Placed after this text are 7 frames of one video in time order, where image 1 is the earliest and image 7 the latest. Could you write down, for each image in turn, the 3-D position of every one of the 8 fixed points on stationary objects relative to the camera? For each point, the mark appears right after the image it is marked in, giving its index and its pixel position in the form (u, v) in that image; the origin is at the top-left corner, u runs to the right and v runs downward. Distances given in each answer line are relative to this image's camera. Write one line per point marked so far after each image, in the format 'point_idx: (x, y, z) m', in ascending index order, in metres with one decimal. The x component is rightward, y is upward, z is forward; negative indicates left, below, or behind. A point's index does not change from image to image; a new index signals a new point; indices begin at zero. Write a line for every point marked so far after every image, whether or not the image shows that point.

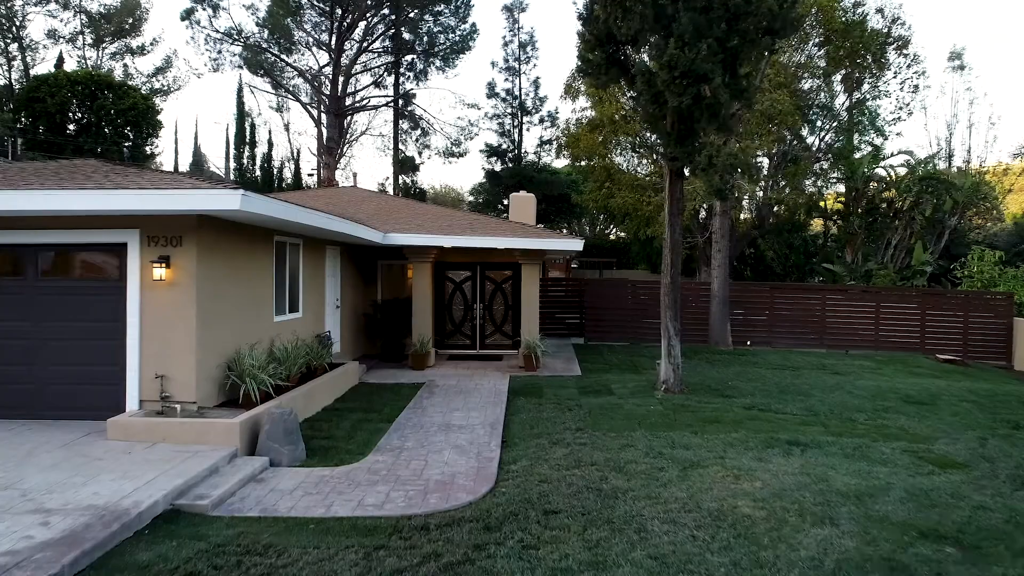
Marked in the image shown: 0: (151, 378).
0: (-3.2, -0.8, +6.7) m
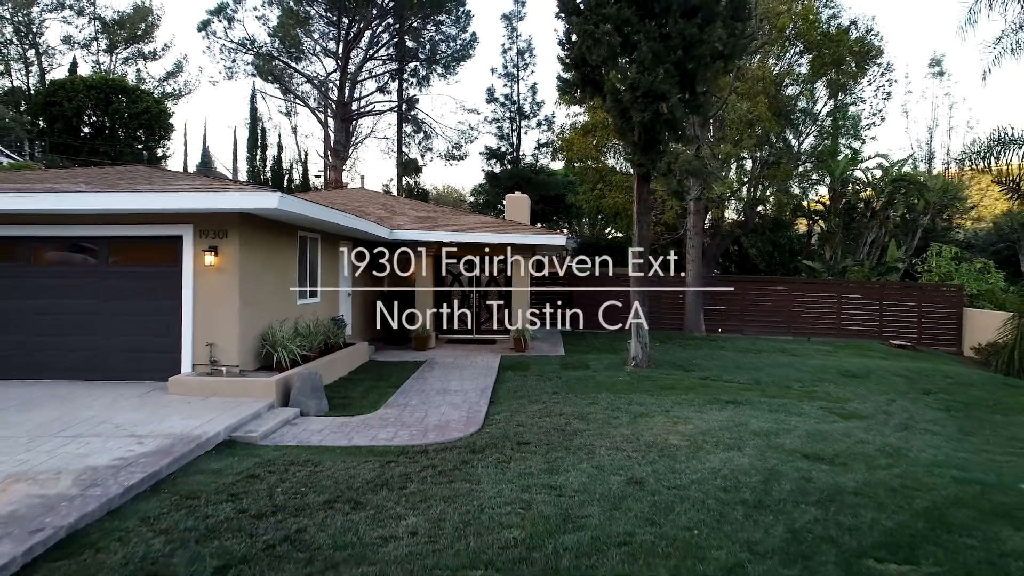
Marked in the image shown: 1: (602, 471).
0: (-3.4, -0.6, +8.1) m
1: (+0.7, -1.3, +5.4) m
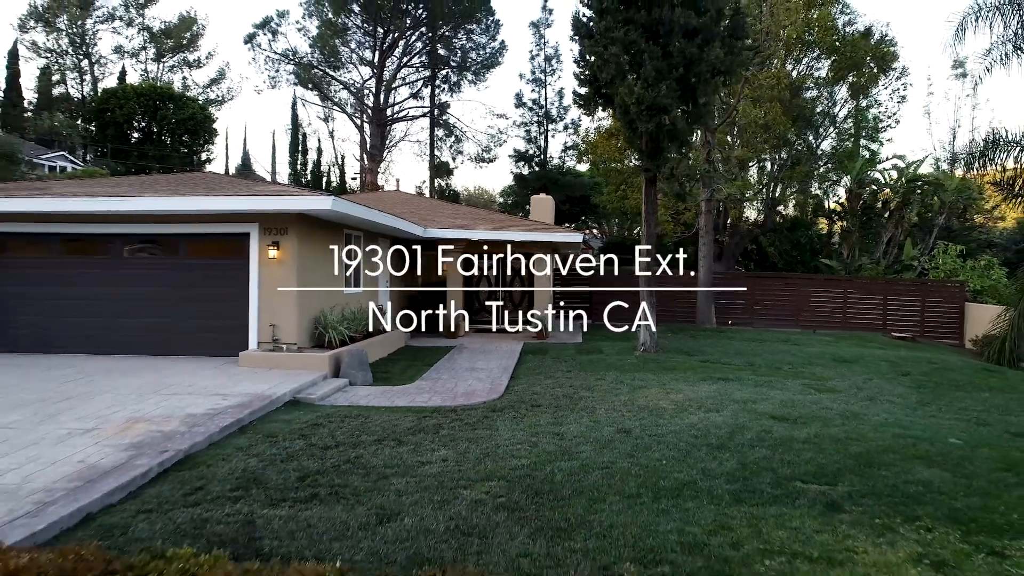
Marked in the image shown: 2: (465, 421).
0: (-3.2, -0.5, +9.5) m
1: (+0.8, -1.2, +6.6) m
2: (-0.4, -1.2, +6.7) m
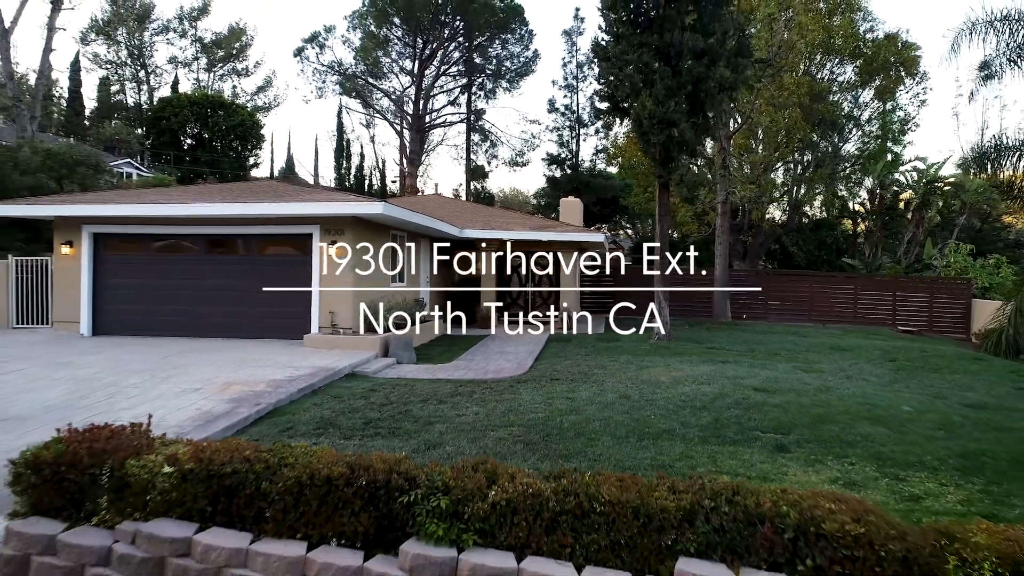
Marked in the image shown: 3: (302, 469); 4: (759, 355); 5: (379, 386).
0: (-2.8, -0.4, +11.0) m
1: (+1.0, -1.1, +7.9) m
2: (-0.2, -1.1, +8.0) m
3: (-1.1, -1.0, +3.9) m
4: (+3.8, -1.0, +11.2) m
5: (-1.5, -1.1, +8.2) m
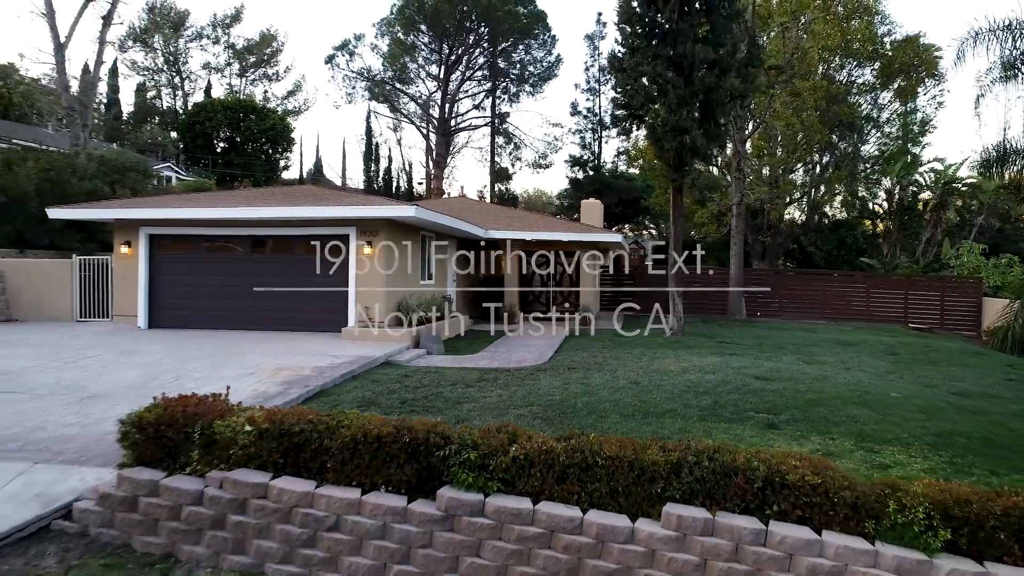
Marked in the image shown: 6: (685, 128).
0: (-2.4, -0.3, +11.8) m
1: (+1.2, -1.1, +8.6) m
2: (0.0, -1.1, +8.8) m
3: (-1.0, -0.9, +4.7) m
4: (+4.1, -1.0, +11.9) m
5: (-1.2, -1.0, +9.0) m
6: (+3.0, +2.7, +12.4) m
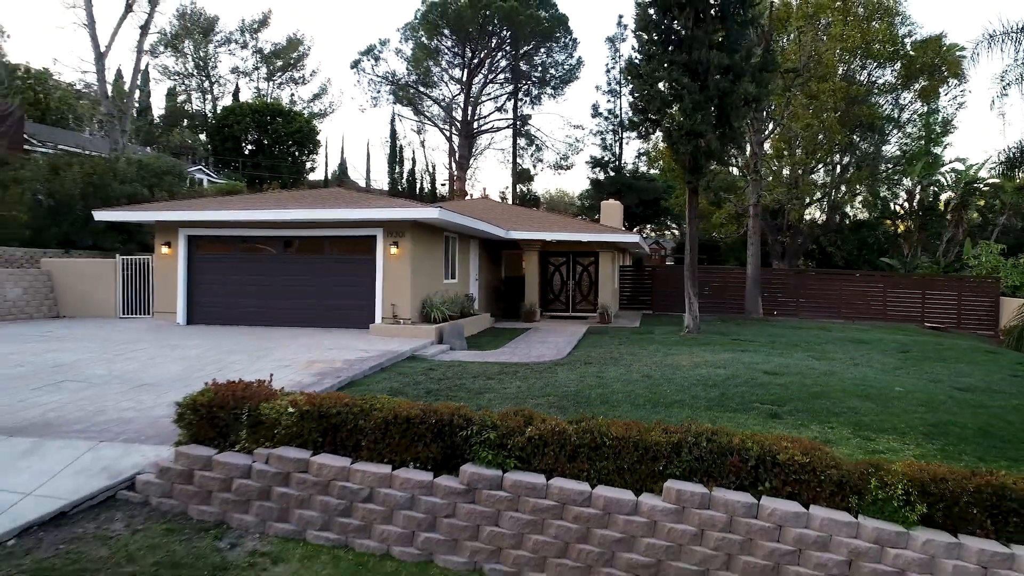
0: (-2.1, -0.3, +12.4) m
1: (+1.5, -1.0, +9.1) m
2: (+0.3, -1.0, +9.3) m
3: (-0.9, -0.9, +5.2) m
4: (+4.5, -1.0, +12.2) m
5: (-1.0, -1.0, +9.5) m
6: (+3.3, +2.7, +12.8) m
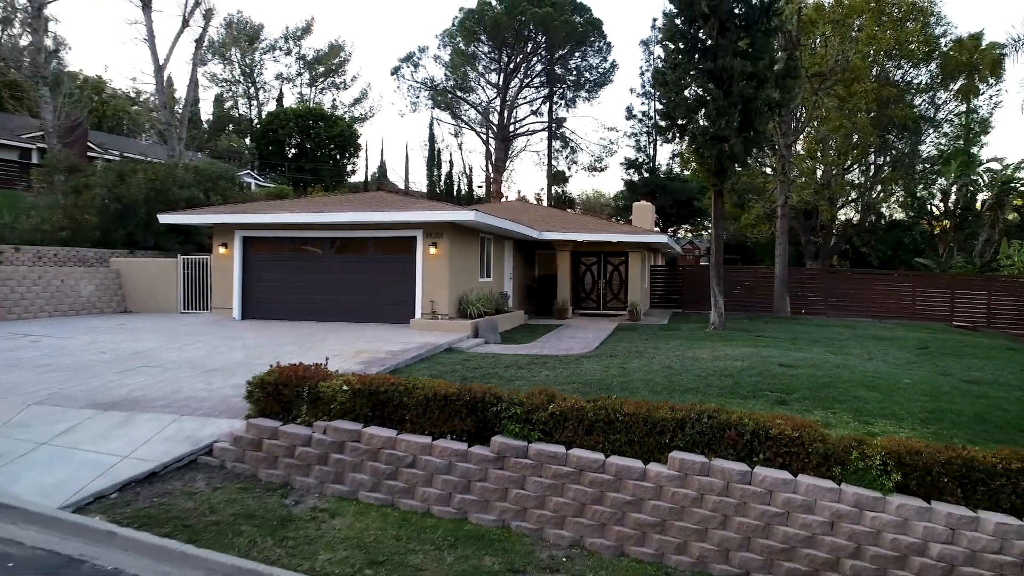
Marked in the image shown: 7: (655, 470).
0: (-1.5, -0.3, +13.2) m
1: (+1.9, -1.0, +9.7) m
2: (+0.7, -1.0, +10.0) m
3: (-0.7, -0.8, +6.0) m
4: (+5.0, -0.9, +12.7) m
5: (-0.6, -1.0, +10.3) m
6: (+3.9, +2.8, +13.3) m
7: (+1.0, -1.3, +5.1) m
